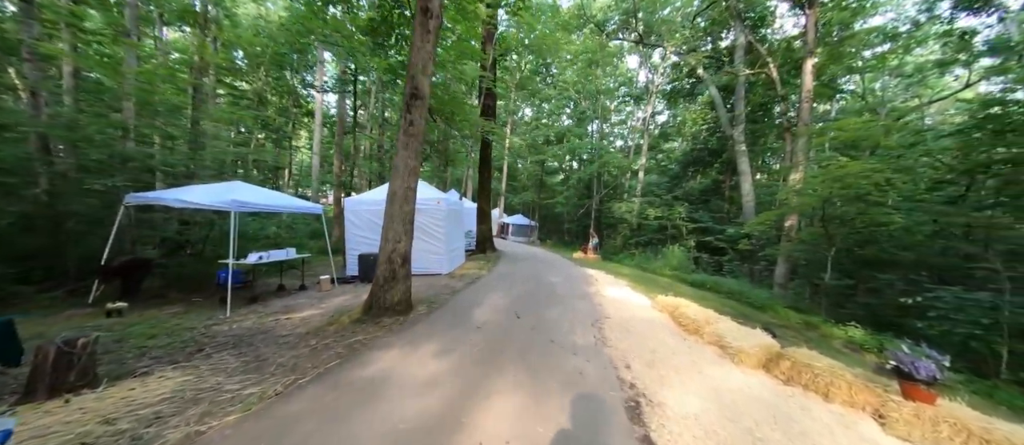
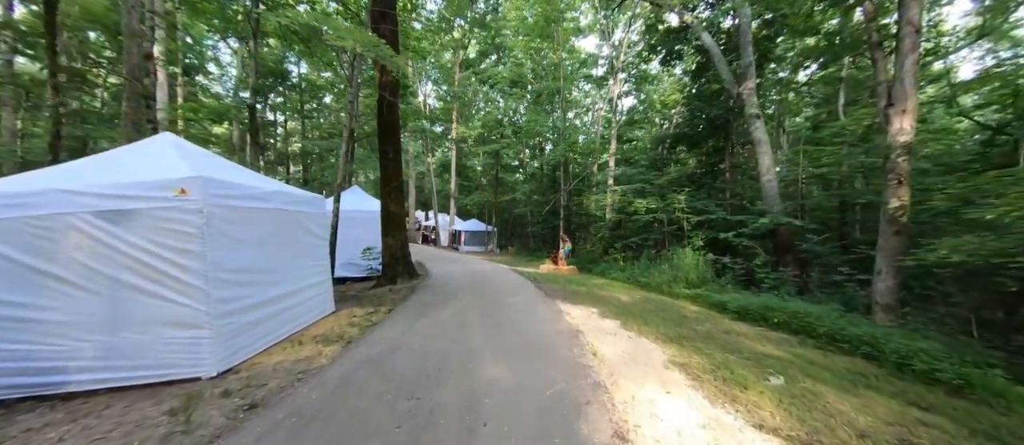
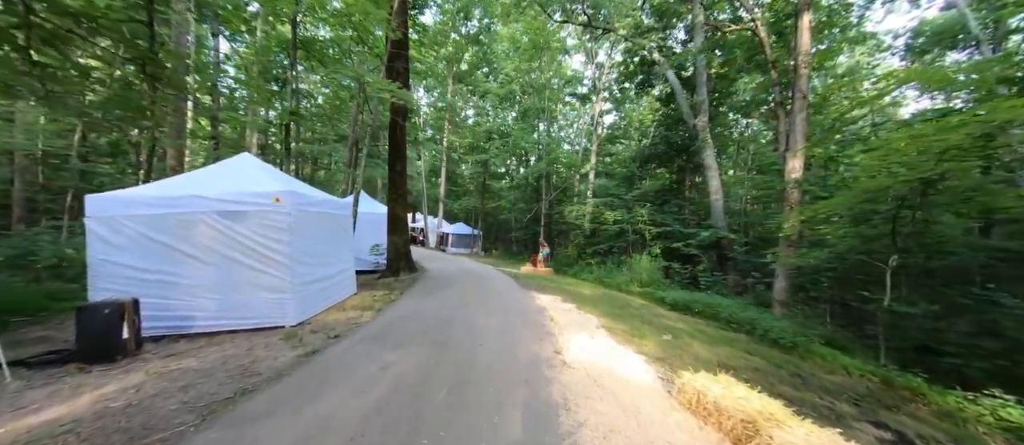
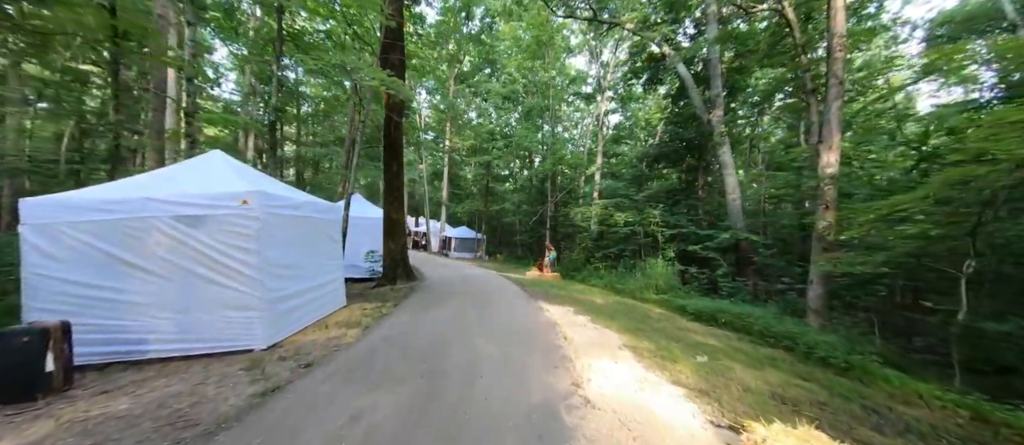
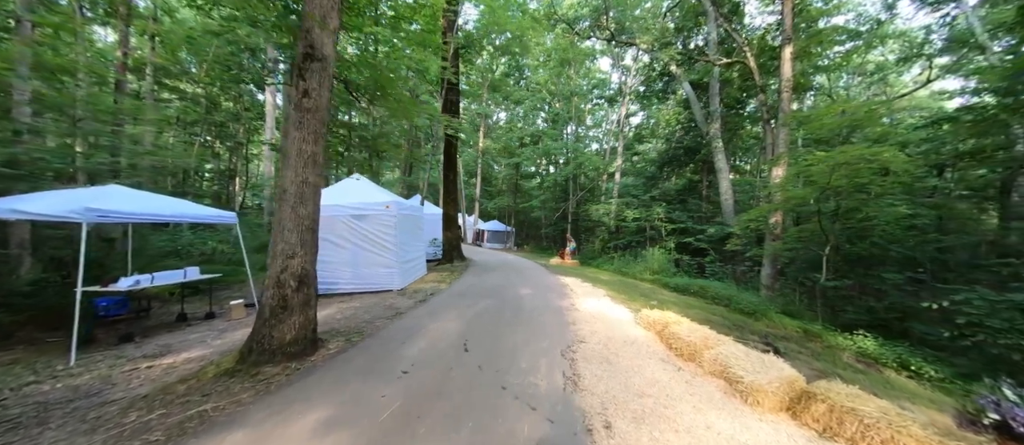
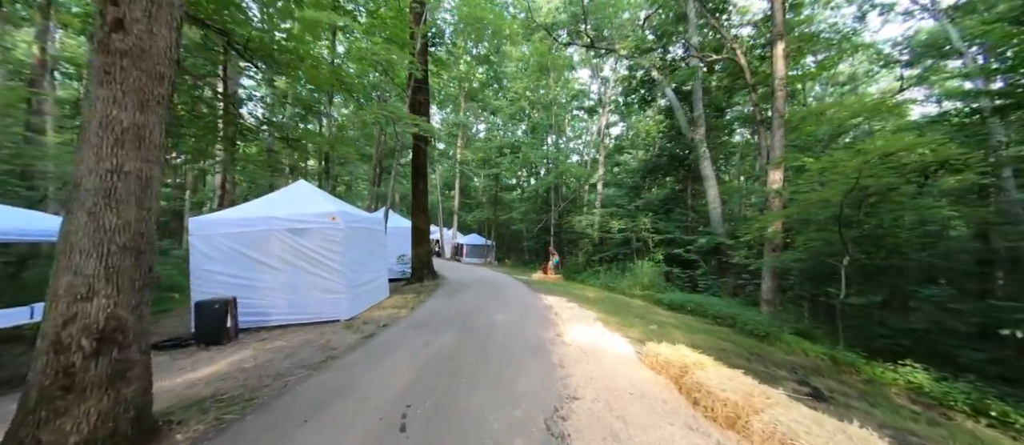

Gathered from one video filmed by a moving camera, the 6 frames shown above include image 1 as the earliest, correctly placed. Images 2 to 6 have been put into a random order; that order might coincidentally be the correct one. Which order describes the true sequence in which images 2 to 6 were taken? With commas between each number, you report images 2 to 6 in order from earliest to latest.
5, 6, 3, 4, 2
